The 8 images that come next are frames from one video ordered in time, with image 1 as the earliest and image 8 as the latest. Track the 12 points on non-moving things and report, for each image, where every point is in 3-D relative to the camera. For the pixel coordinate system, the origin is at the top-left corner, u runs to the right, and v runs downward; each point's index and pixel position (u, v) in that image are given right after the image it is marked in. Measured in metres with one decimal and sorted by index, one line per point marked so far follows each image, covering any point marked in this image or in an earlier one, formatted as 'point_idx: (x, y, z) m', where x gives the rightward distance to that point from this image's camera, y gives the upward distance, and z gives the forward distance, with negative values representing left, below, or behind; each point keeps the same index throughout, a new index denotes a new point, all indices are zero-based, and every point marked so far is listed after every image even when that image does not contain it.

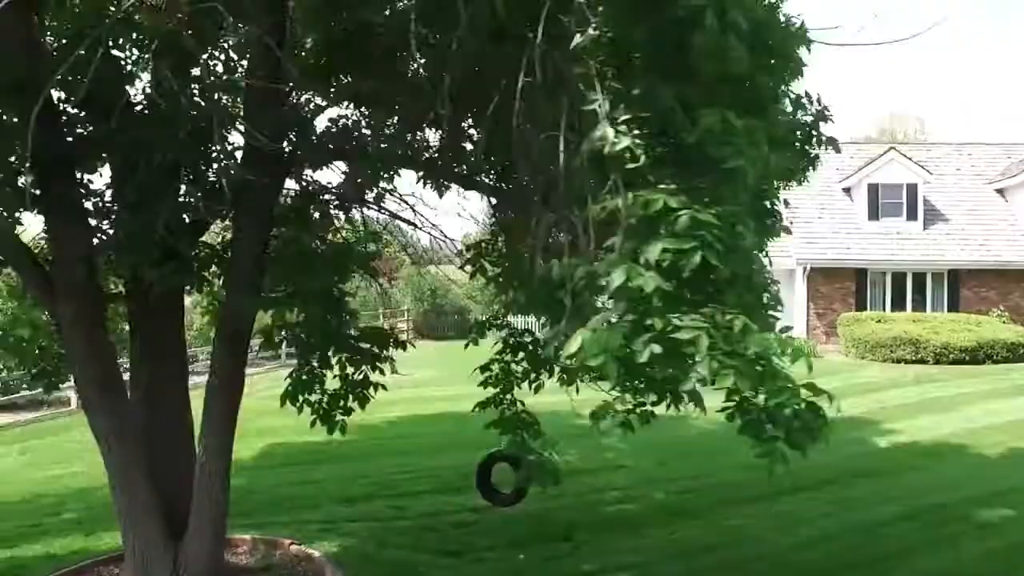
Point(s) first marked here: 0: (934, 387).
0: (+9.3, -2.1, +19.5) m
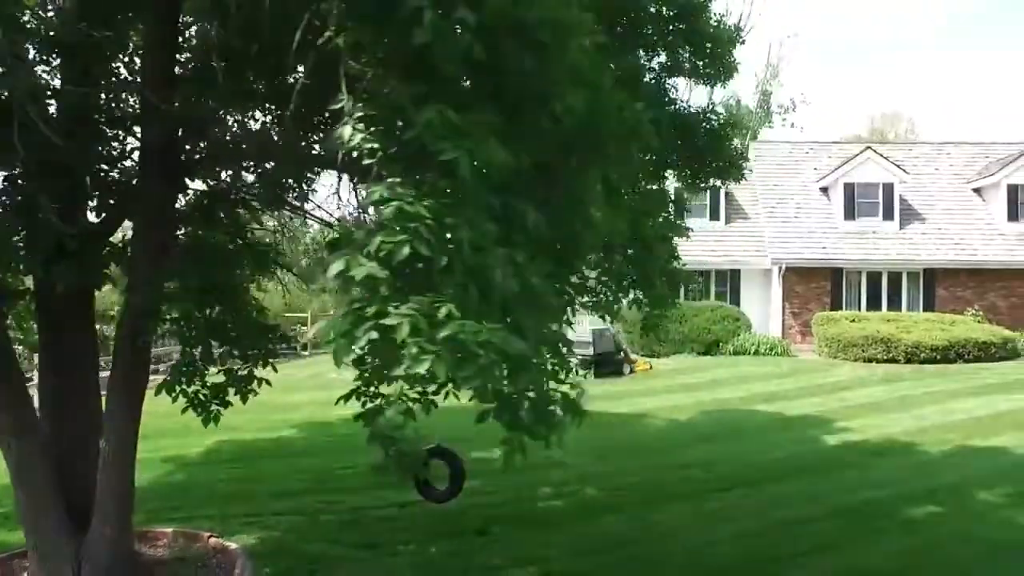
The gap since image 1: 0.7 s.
0: (+8.6, -2.1, +19.6) m
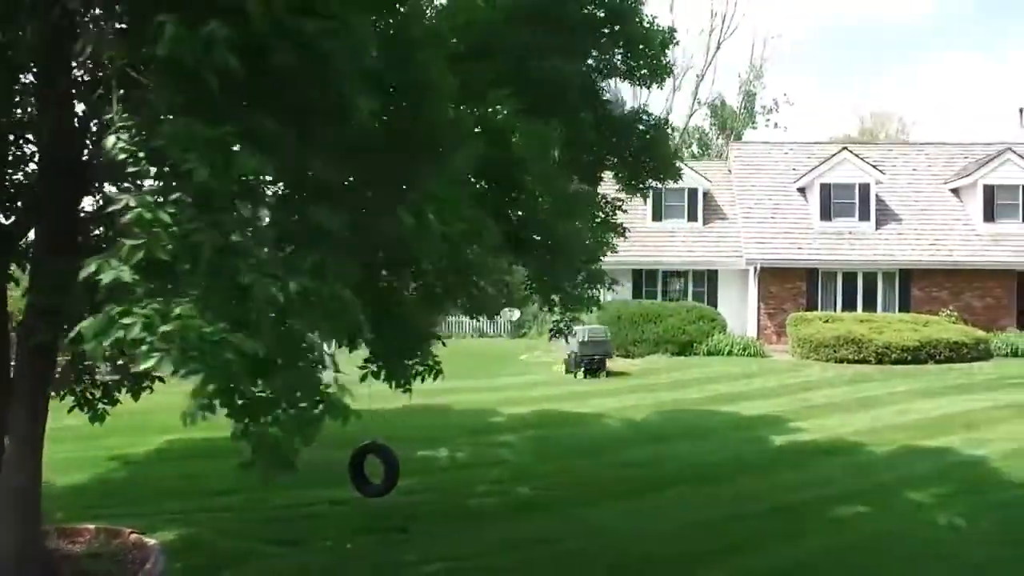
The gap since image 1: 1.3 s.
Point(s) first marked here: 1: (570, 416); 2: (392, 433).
0: (+7.9, -2.1, +19.6) m
1: (+1.0, -2.3, +15.8) m
2: (-1.9, -2.4, +14.1) m
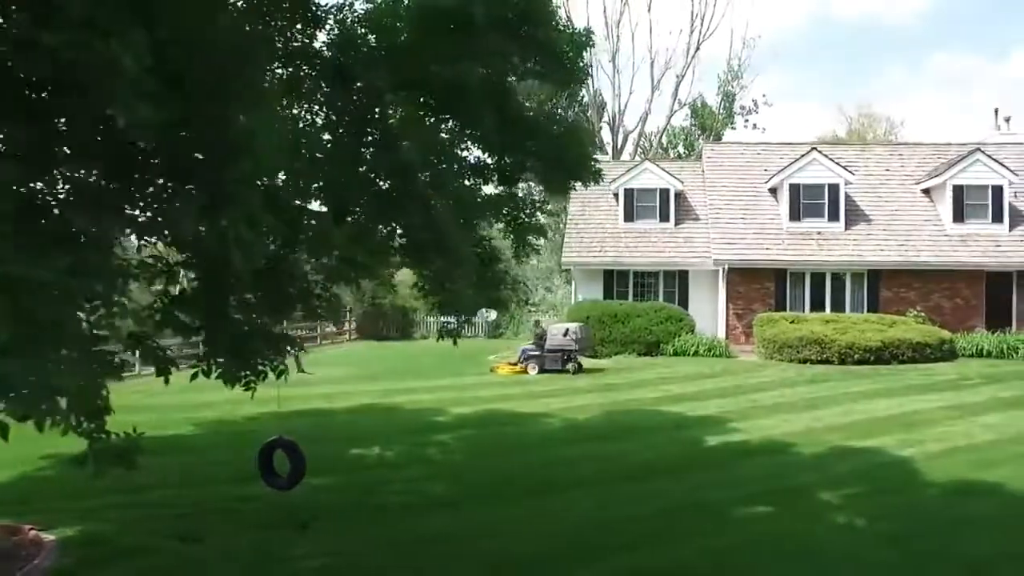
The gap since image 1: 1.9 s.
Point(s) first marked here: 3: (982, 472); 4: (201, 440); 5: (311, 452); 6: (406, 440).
0: (+6.9, -2.1, +19.7) m
1: (+0.1, -2.3, +15.8) m
2: (-2.9, -2.4, +14.2) m
3: (+5.7, -2.2, +10.7) m
4: (-5.1, -2.5, +14.5) m
5: (-3.0, -2.5, +13.1) m
6: (-1.7, -2.4, +13.8) m
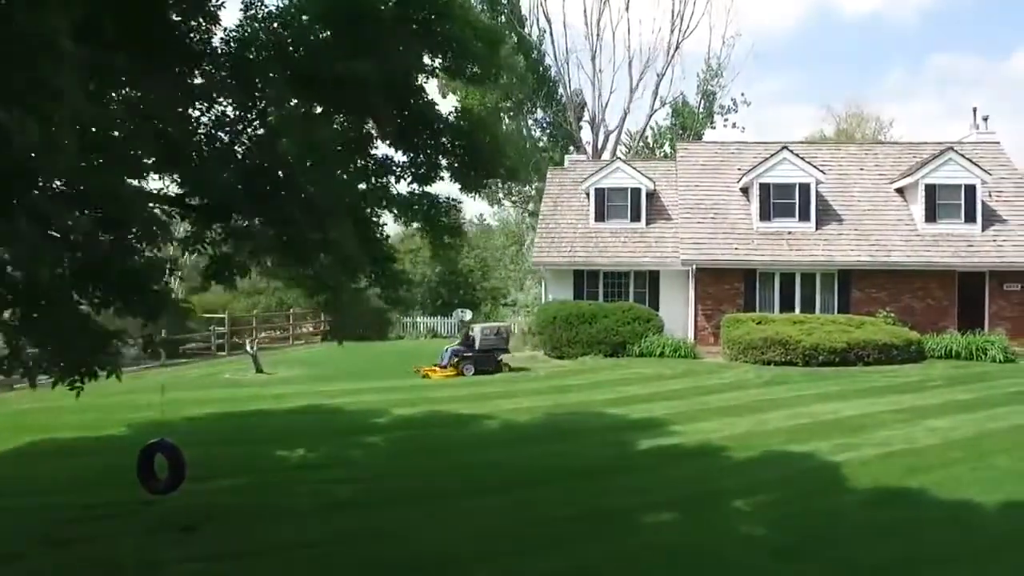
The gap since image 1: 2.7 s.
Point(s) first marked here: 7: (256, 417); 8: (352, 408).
0: (+5.9, -2.1, +19.4) m
1: (-1.0, -2.3, +15.5) m
2: (-3.9, -2.4, +13.9) m
3: (+4.6, -2.2, +10.4) m
4: (-6.1, -2.5, +14.2) m
5: (-4.0, -2.5, +12.8) m
6: (-2.7, -2.4, +13.5) m
7: (-4.7, -2.4, +16.2) m
8: (-3.1, -2.3, +17.1) m
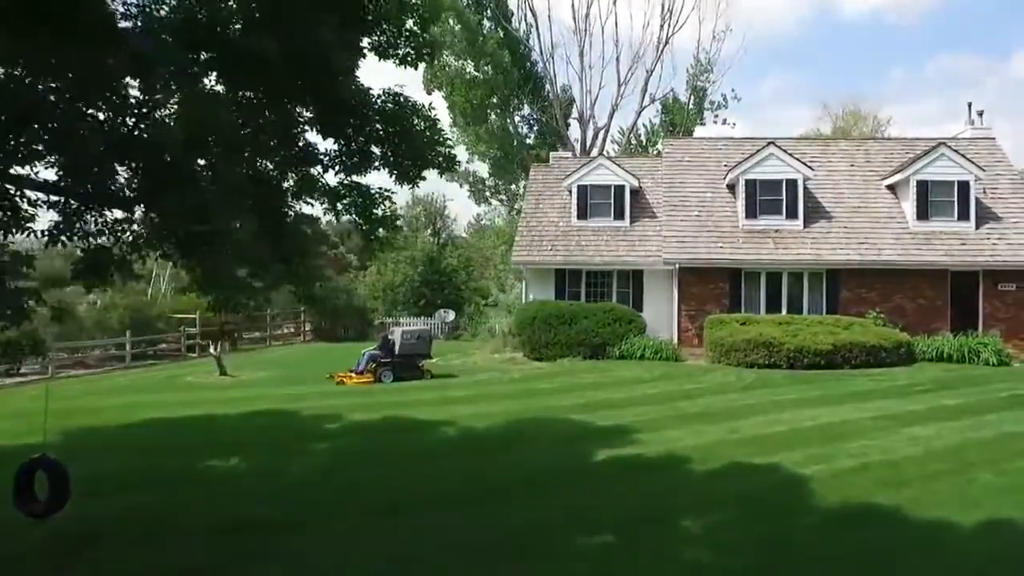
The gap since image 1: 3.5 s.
0: (+5.2, -2.1, +18.5) m
1: (-1.6, -2.2, +14.6) m
2: (-4.6, -2.4, +13.0) m
3: (+4.0, -2.2, +9.5) m
4: (-6.8, -2.4, +13.3) m
5: (-4.7, -2.5, +11.9) m
6: (-3.4, -2.3, +12.6) m
7: (-5.4, -2.3, +15.3) m
8: (-3.8, -2.3, +16.3) m
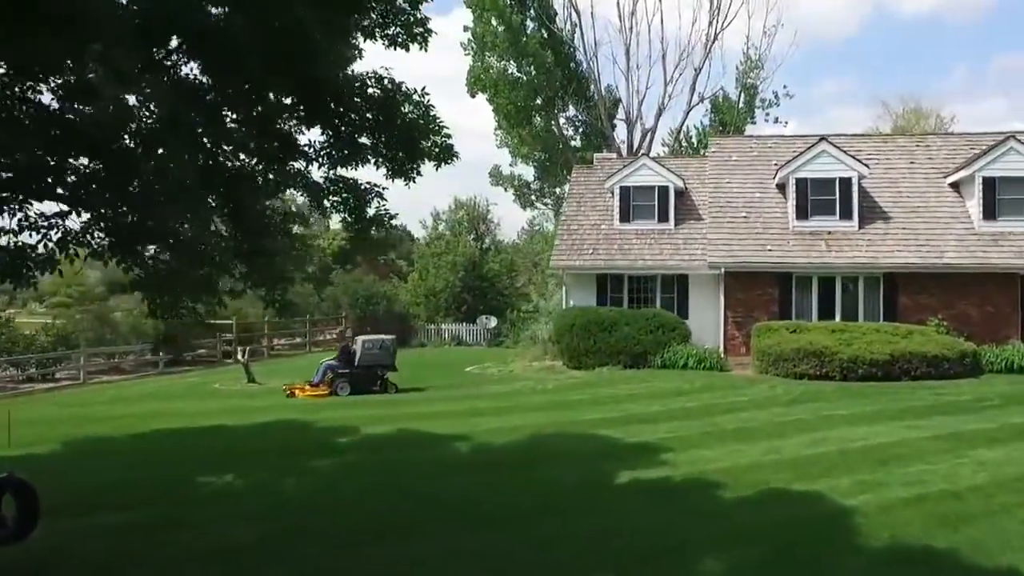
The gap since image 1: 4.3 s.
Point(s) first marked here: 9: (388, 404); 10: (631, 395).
0: (+5.8, -2.2, +17.1) m
1: (-1.3, -2.3, +13.7) m
2: (-4.3, -2.4, +12.3) m
3: (+4.0, -2.3, +8.3) m
4: (-6.5, -2.5, +12.7) m
5: (-4.5, -2.6, +11.2) m
6: (-3.2, -2.4, +11.8) m
7: (-5.0, -2.4, +14.6) m
8: (-3.3, -2.4, +15.5) m
9: (-2.5, -2.3, +18.0) m
10: (+2.5, -2.2, +18.4) m
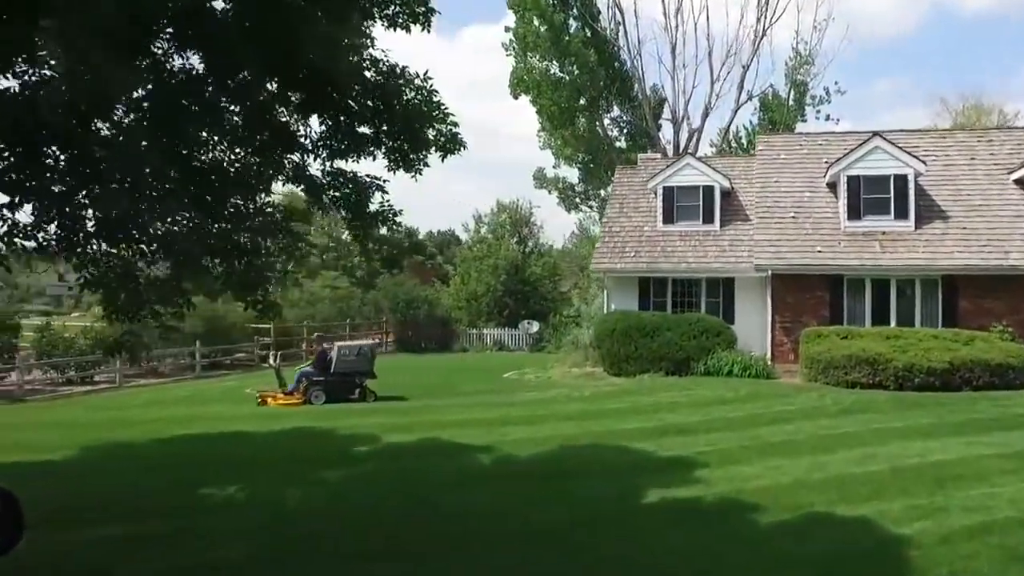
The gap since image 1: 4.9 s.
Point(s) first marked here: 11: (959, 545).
0: (+6.4, -2.2, +16.1) m
1: (-0.9, -2.4, +13.1) m
2: (-4.0, -2.5, +11.8) m
3: (+4.1, -2.3, +7.3) m
4: (-6.2, -2.5, +12.4) m
5: (-4.2, -2.6, +10.7) m
6: (-2.9, -2.4, +11.3) m
7: (-4.5, -2.5, +14.1) m
8: (-2.8, -2.4, +14.9) m
9: (-1.9, -2.4, +17.4) m
10: (+3.1, -2.3, +17.5) m
11: (+4.0, -2.3, +7.9) m
